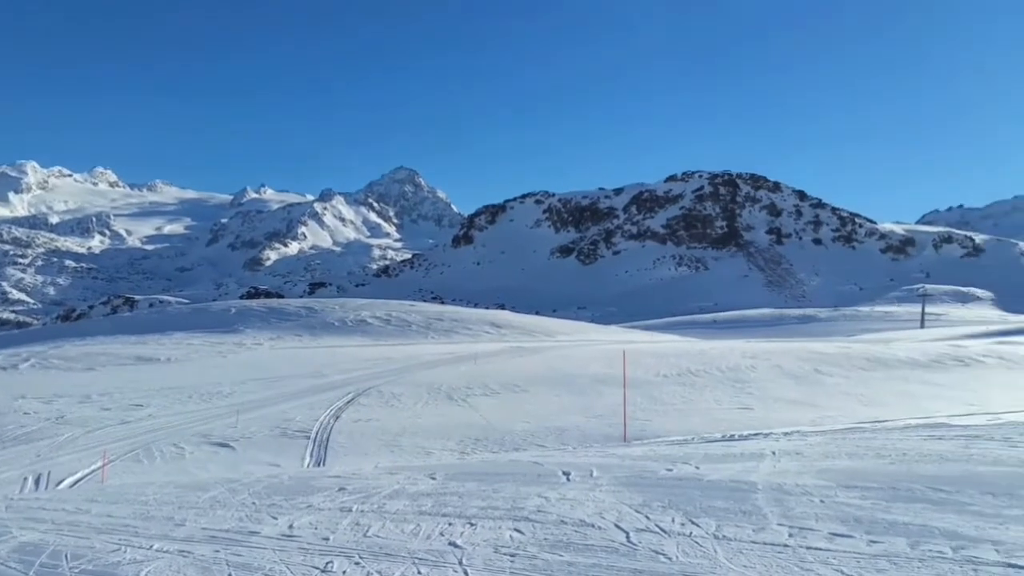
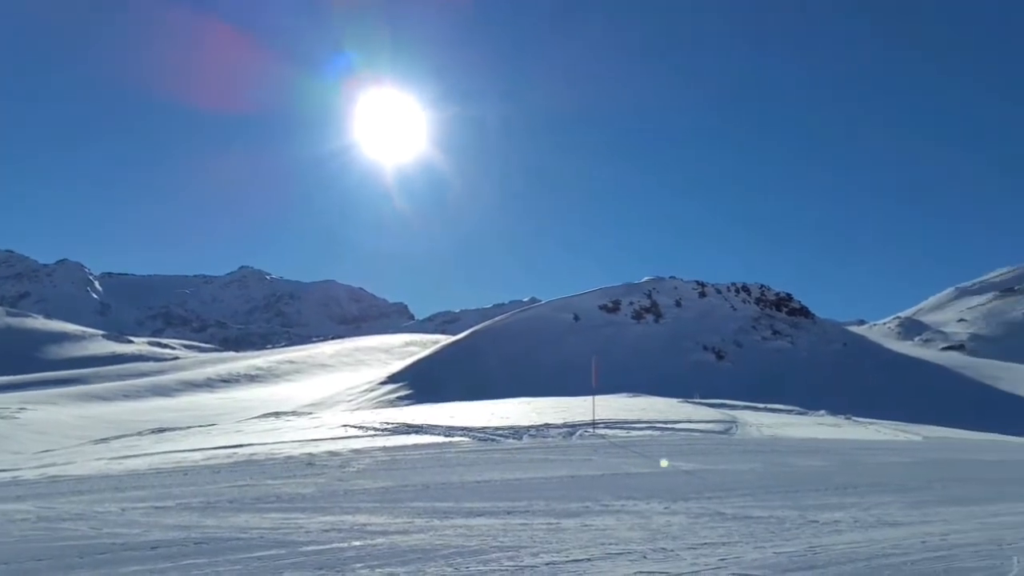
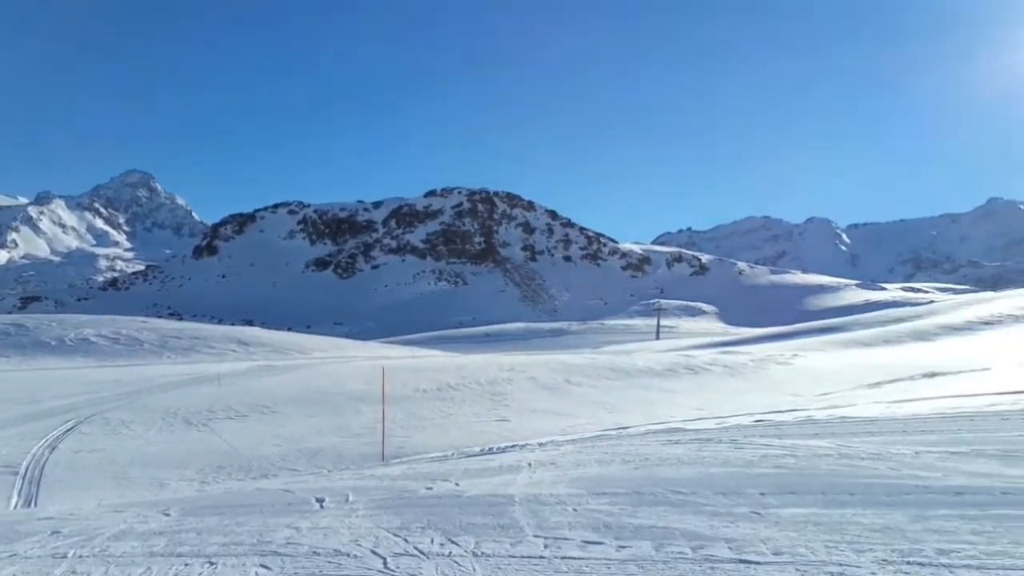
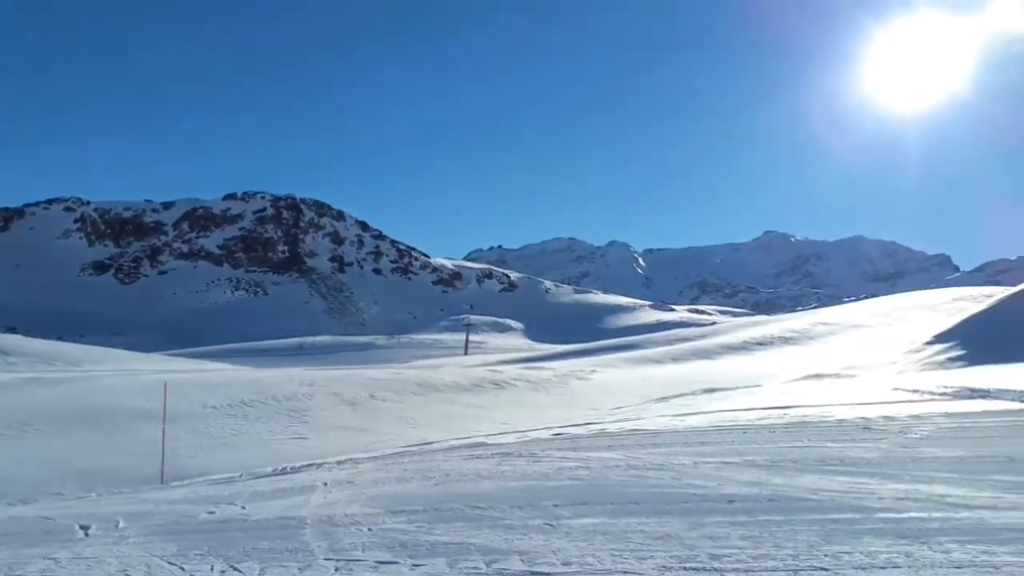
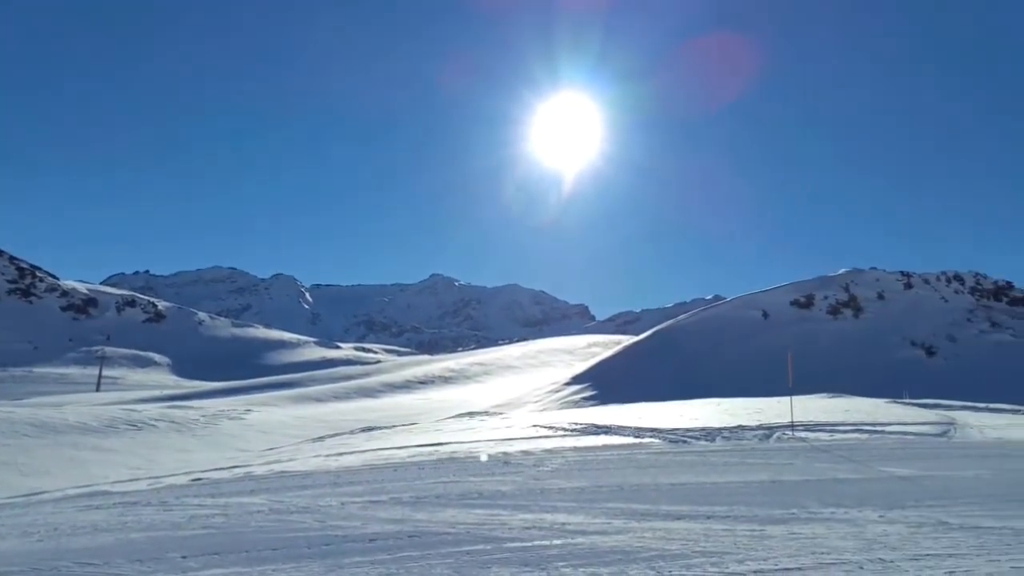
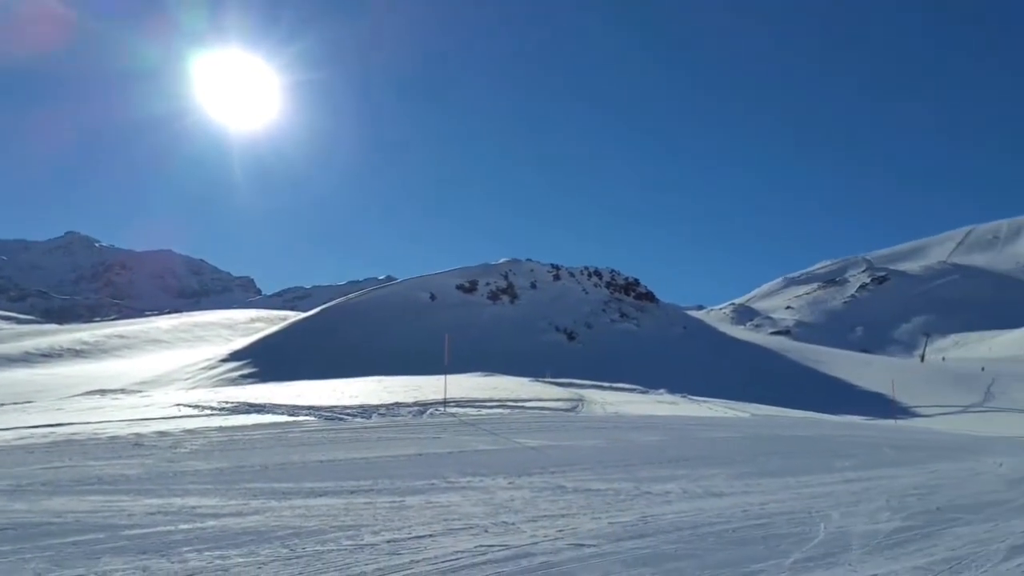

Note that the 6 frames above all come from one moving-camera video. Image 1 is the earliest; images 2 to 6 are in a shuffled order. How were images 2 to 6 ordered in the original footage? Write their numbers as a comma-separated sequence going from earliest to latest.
3, 4, 5, 2, 6
